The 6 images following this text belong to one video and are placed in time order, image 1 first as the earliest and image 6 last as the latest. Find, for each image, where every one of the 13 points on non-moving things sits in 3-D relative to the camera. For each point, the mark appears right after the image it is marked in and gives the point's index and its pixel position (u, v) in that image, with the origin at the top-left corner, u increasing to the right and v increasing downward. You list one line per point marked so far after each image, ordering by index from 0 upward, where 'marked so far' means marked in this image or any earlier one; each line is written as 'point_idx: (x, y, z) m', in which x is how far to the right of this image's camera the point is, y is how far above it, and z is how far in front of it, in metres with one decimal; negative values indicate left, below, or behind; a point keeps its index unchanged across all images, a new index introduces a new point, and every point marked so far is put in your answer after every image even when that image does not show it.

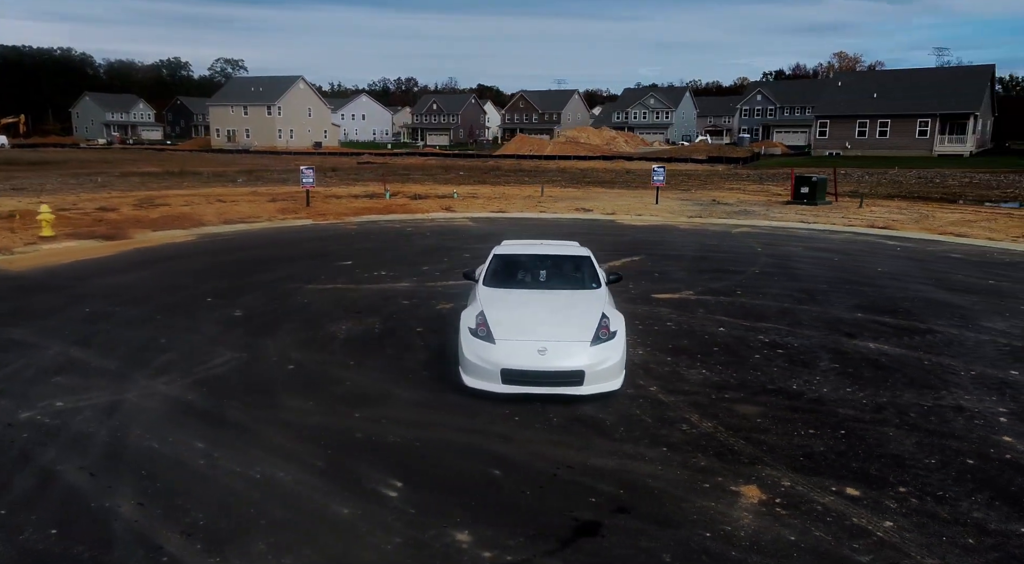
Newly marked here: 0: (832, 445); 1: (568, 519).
0: (+2.9, -1.5, +5.6) m
1: (+0.4, -1.5, +4.0) m
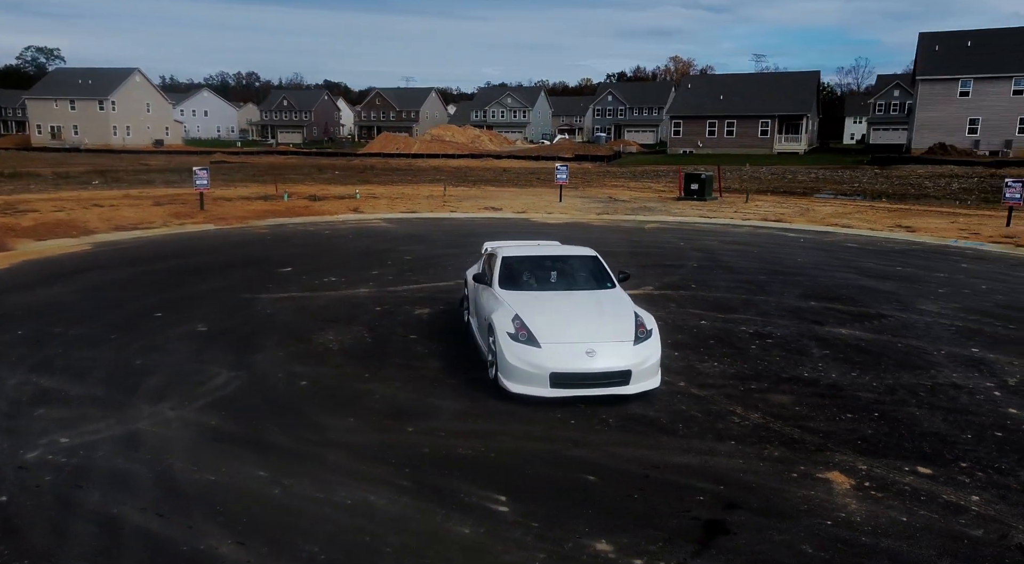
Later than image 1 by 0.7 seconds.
0: (+3.4, -1.4, +5.8) m
1: (+1.2, -1.5, +4.0) m
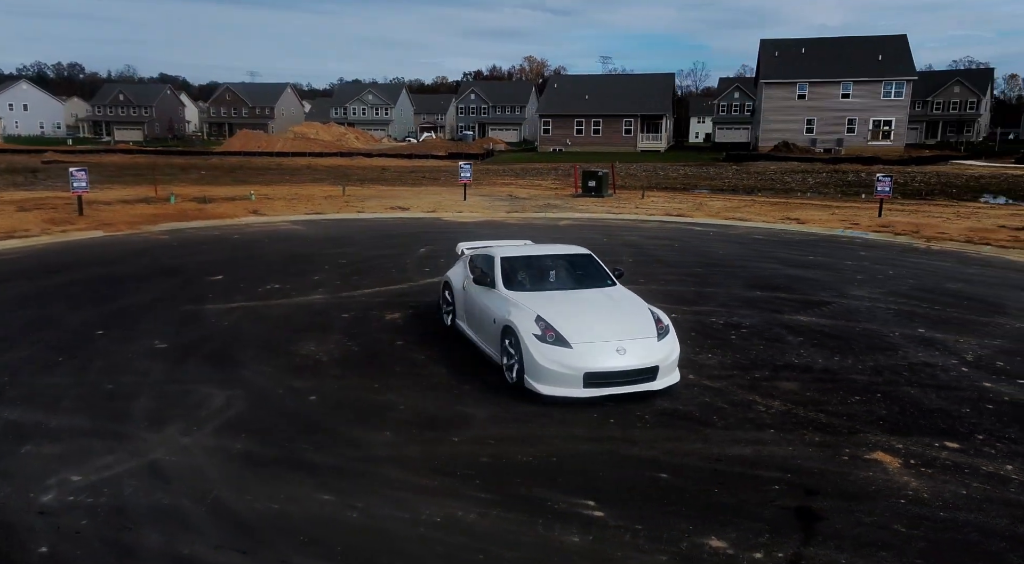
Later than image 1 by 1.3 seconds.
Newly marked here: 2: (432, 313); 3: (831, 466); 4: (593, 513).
0: (+3.7, -1.2, +6.2) m
1: (+1.8, -1.5, +4.0) m
2: (-1.4, -0.4, +10.1) m
3: (+2.5, -1.4, +4.7) m
4: (+0.5, -1.4, +3.9) m
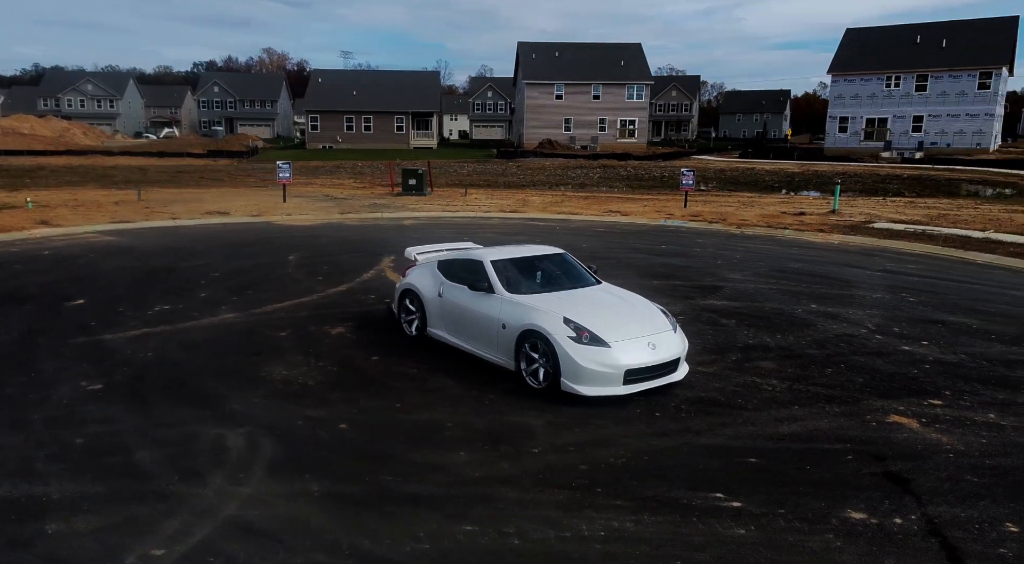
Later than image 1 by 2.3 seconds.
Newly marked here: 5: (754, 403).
0: (+3.9, -1.1, +7.1) m
1: (+2.6, -1.4, +4.5) m
2: (-2.1, -0.5, +9.5) m
3: (+3.1, -1.3, +5.3) m
4: (+1.4, -1.4, +4.0) m
5: (+2.4, -1.2, +6.1) m
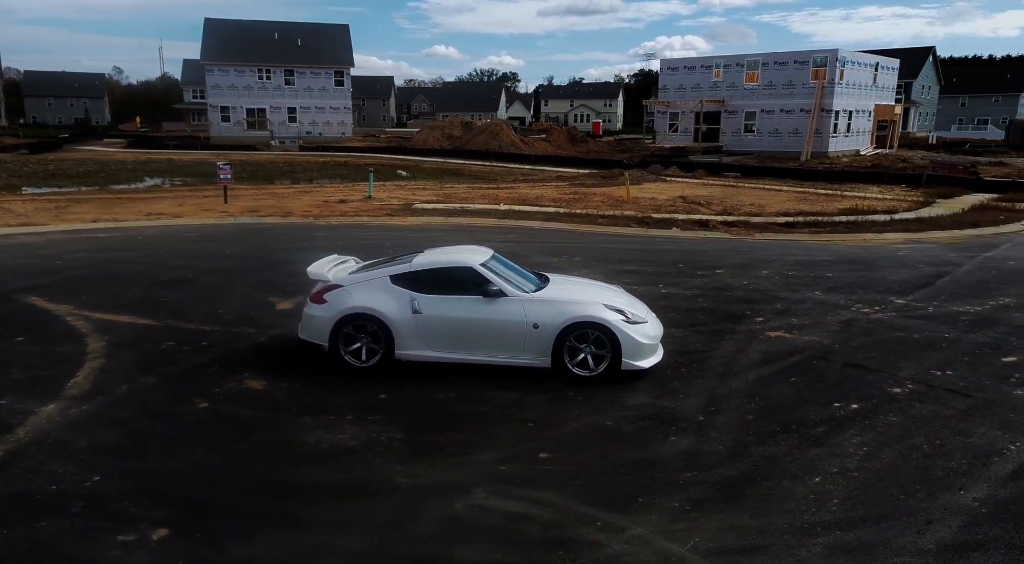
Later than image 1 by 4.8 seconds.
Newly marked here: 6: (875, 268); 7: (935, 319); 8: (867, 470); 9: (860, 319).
0: (+3.0, -0.5, +9.7) m
1: (+3.7, -0.9, +6.9) m
2: (-3.1, -1.0, +7.7) m
3: (+3.5, -0.8, +7.9) m
4: (+3.2, -1.1, +5.8) m
5: (+2.5, -0.8, +8.0) m
6: (+11.3, +0.5, +19.7) m
7: (+7.6, -0.7, +11.4) m
8: (+2.5, -1.4, +4.5) m
9: (+6.1, -0.7, +11.1) m
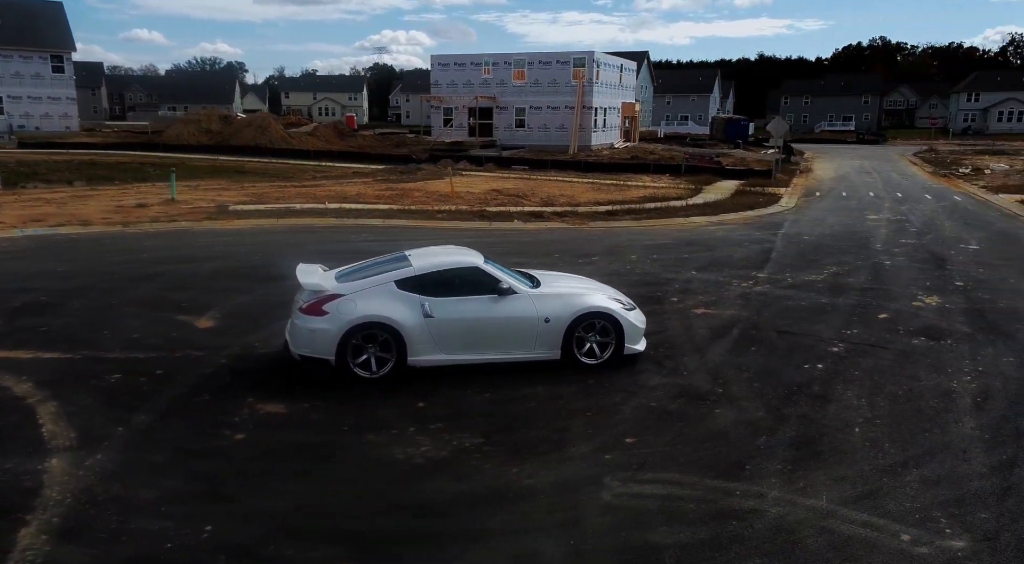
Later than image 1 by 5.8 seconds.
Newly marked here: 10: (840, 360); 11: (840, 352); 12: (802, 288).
0: (+2.3, -0.3, +10.8) m
1: (+3.8, -0.7, +8.3) m
2: (-3.1, -1.2, +7.1) m
3: (+3.3, -0.6, +9.1) m
4: (+3.5, -0.9, +7.0) m
5: (+2.3, -0.6, +9.0) m
6: (+7.5, +1.2, +22.6) m
7: (+6.3, -0.1, +13.6) m
8: (+3.2, -1.2, +5.6) m
9: (+4.8, -0.2, +13.0) m
10: (+3.9, -0.8, +7.4) m
11: (+4.1, -0.7, +7.7) m
12: (+6.2, -0.1, +13.6) m
